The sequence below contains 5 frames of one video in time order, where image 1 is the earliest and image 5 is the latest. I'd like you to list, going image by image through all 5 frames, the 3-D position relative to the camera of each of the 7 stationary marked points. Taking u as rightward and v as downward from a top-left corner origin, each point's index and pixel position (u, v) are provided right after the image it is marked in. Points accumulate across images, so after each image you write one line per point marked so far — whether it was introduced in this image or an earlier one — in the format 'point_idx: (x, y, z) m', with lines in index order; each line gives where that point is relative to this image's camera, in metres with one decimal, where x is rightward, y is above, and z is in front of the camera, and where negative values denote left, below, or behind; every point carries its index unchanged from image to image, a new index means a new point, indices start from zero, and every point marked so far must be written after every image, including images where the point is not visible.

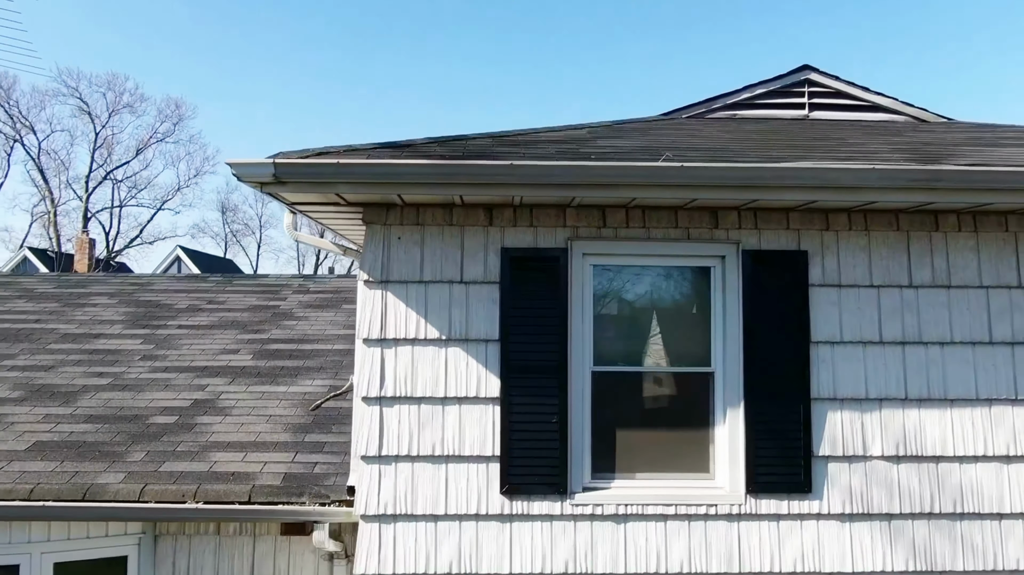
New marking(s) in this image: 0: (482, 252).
0: (-0.1, +0.2, +3.6) m
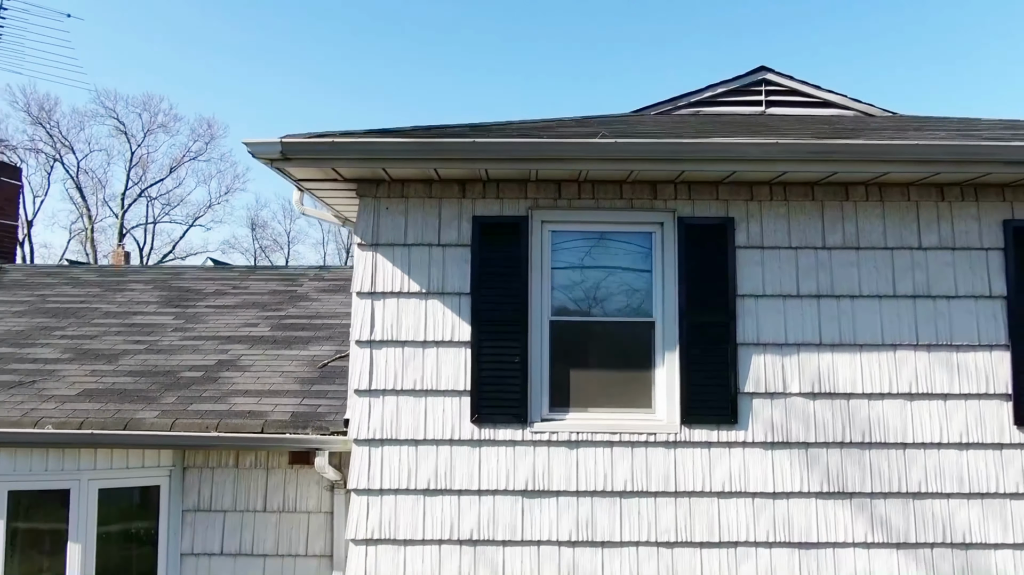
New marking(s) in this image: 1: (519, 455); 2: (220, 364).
0: (-0.3, +0.4, +4.3) m
1: (0.0, -0.9, +4.1) m
2: (-2.0, -0.5, +5.4) m
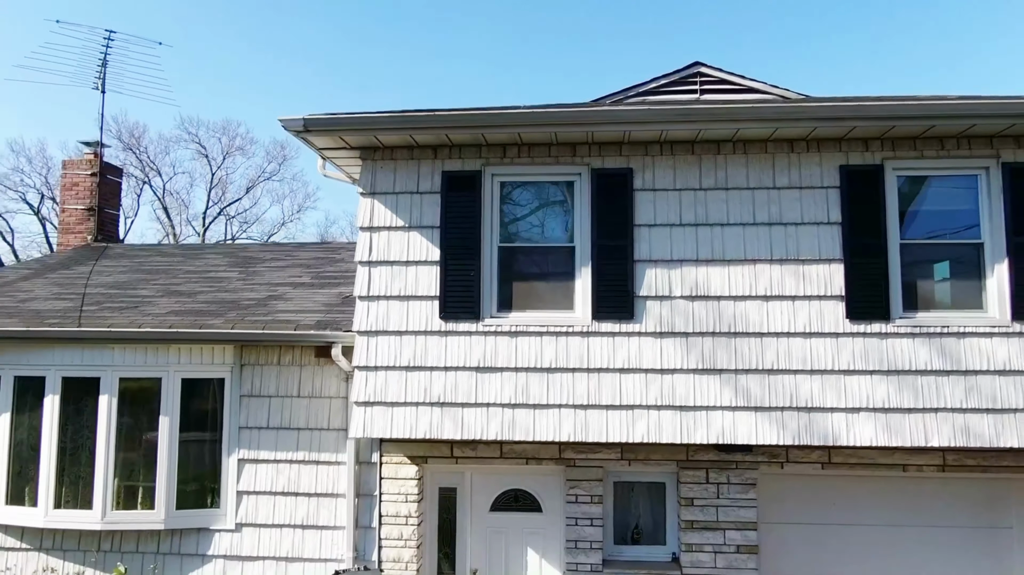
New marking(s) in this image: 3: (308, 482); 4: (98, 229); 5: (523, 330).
0: (-0.6, +0.9, +5.9) m
1: (-0.3, -0.4, +5.7) m
2: (-2.2, -0.1, +7.2) m
3: (-1.7, -1.6, +6.3) m
4: (-5.7, +0.8, +10.7) m
5: (+0.1, -0.3, +5.7) m
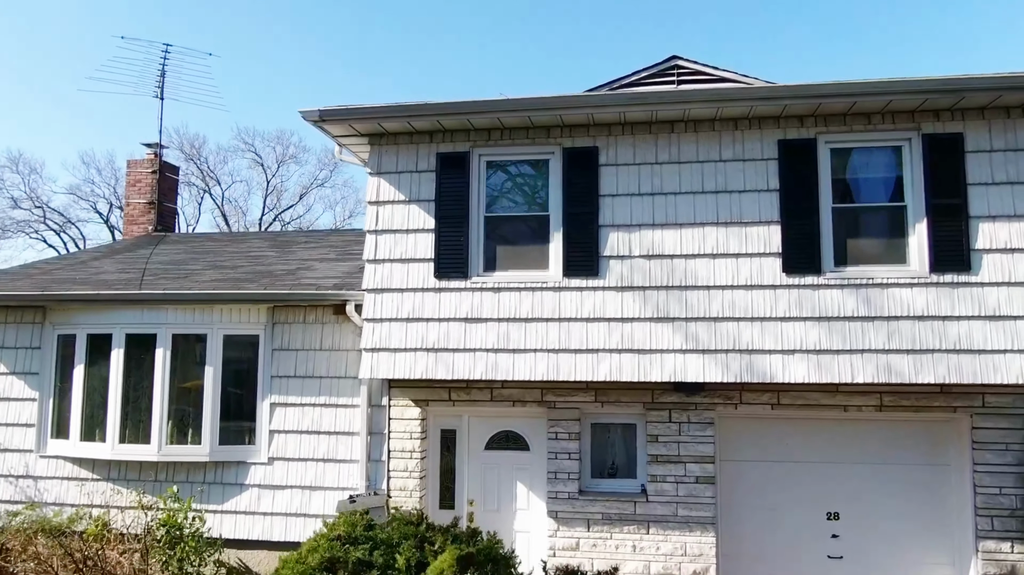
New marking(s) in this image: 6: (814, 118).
0: (-0.8, +1.2, +6.9) m
1: (-0.4, -0.1, +6.7) m
2: (-2.3, +0.2, +8.3) m
3: (-1.8, -1.3, +7.4) m
4: (-5.5, +1.0, +12.0) m
5: (-0.1, 0.0, +6.6) m
6: (+2.5, +1.4, +6.4) m
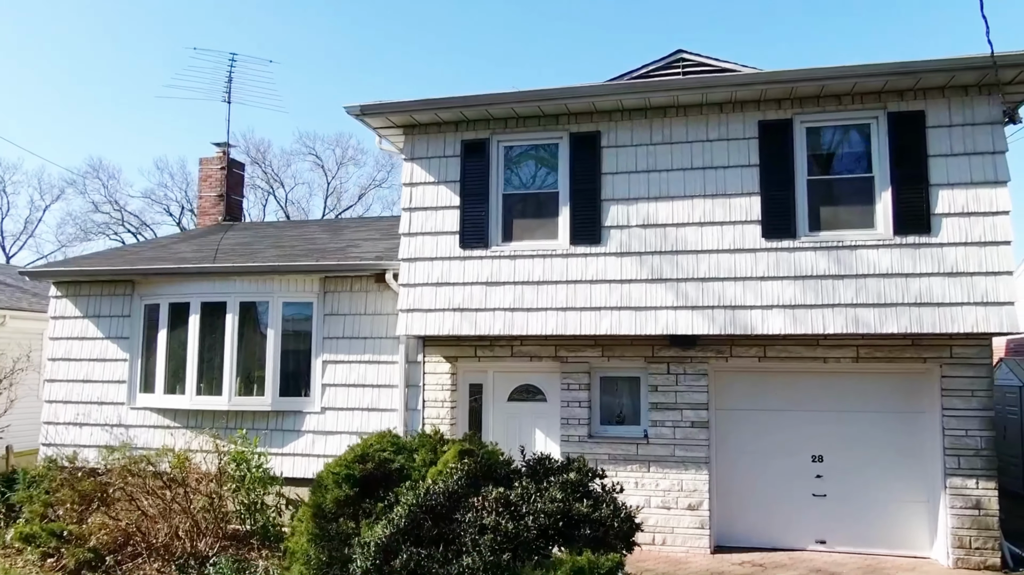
0: (-0.6, +1.5, +8.0) m
1: (-0.3, +0.2, +7.7) m
2: (-2.0, +0.5, +9.4) m
3: (-1.5, -1.0, +8.5) m
4: (-5.0, +1.3, +13.4) m
5: (+0.1, +0.3, +7.6) m
6: (+2.6, +1.7, +7.2) m
